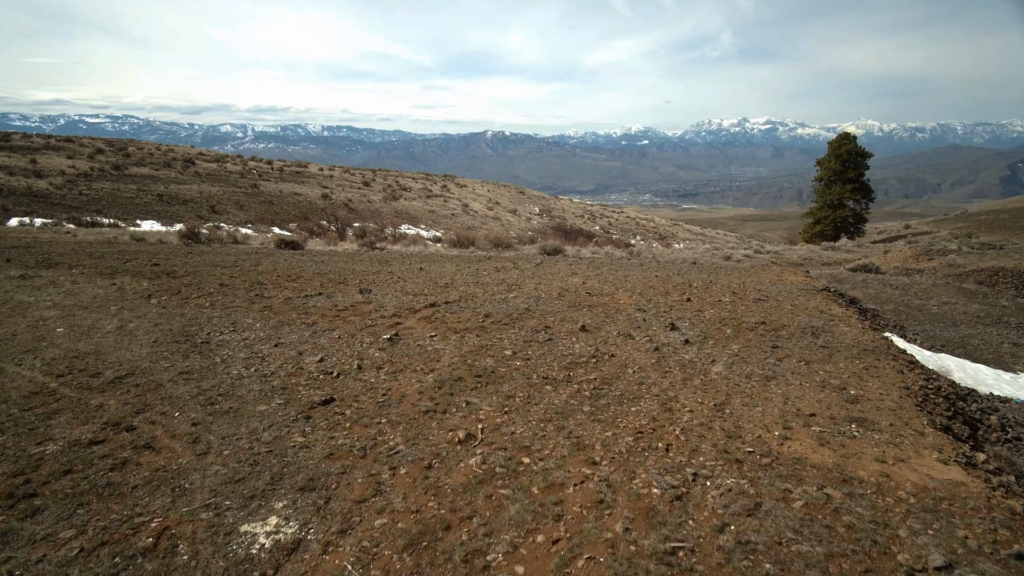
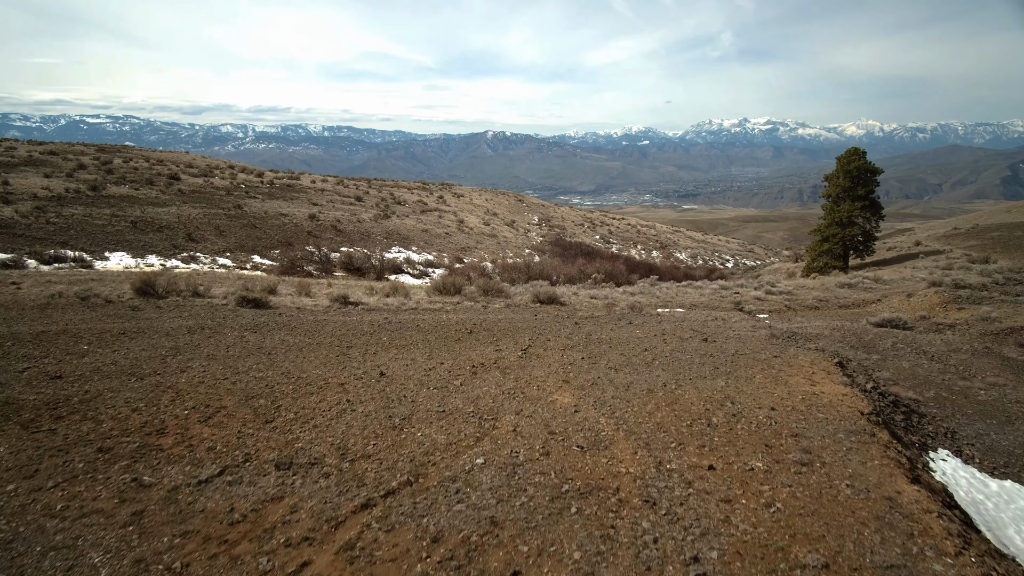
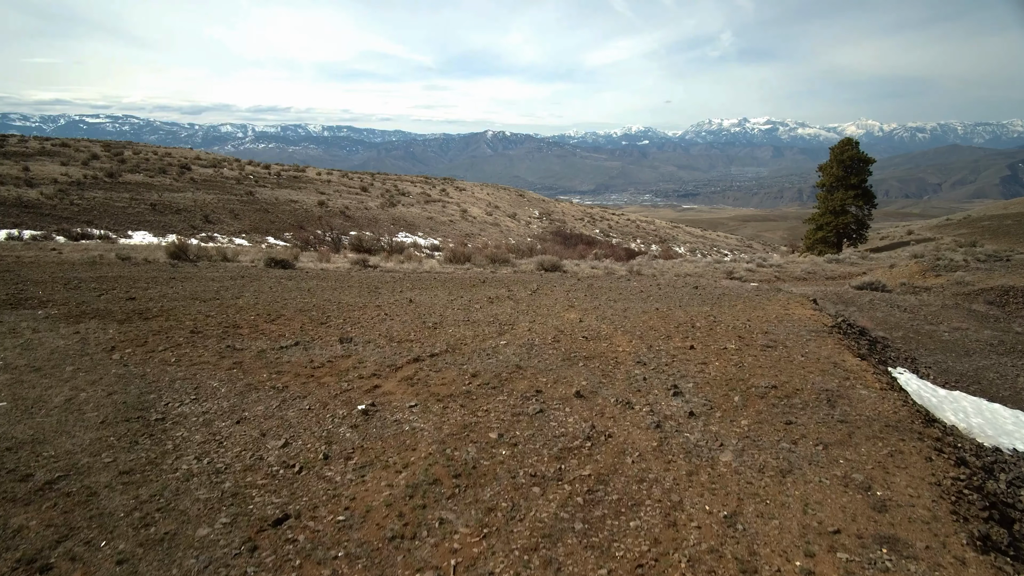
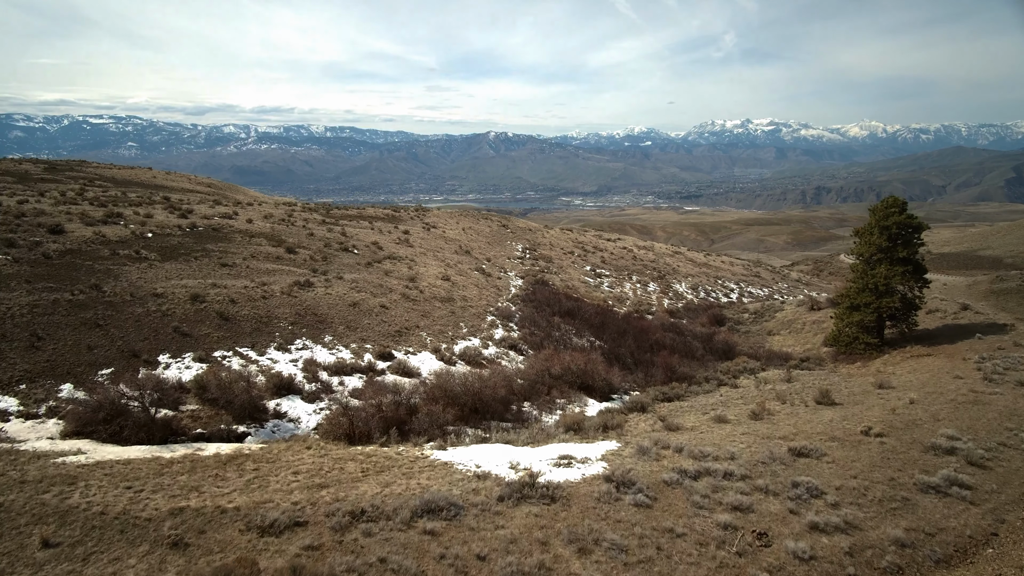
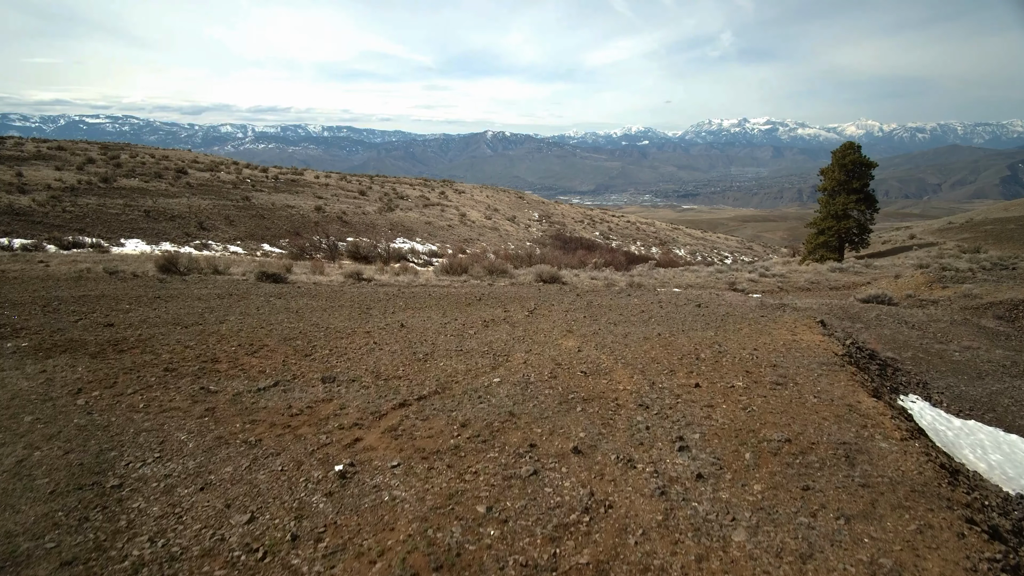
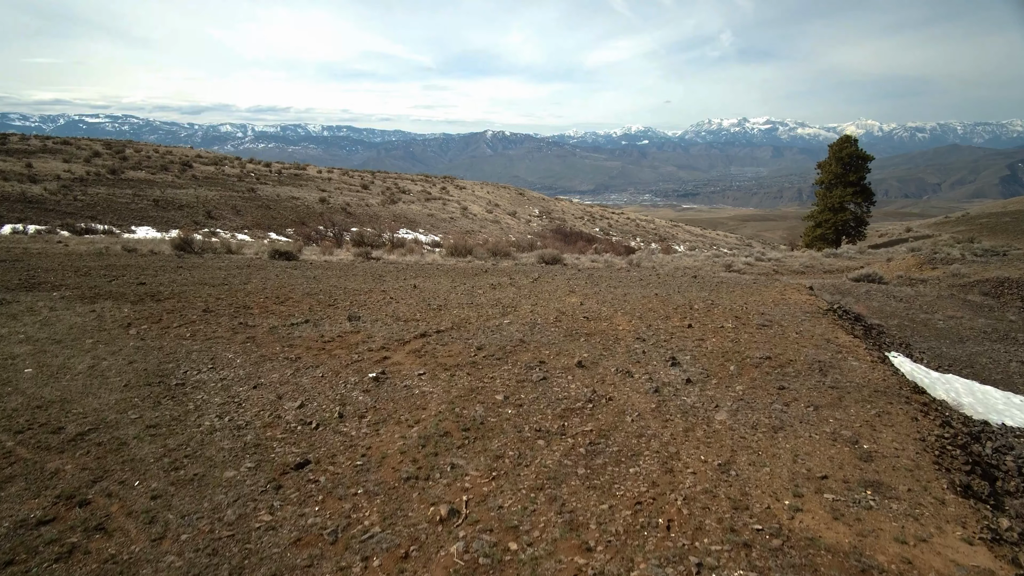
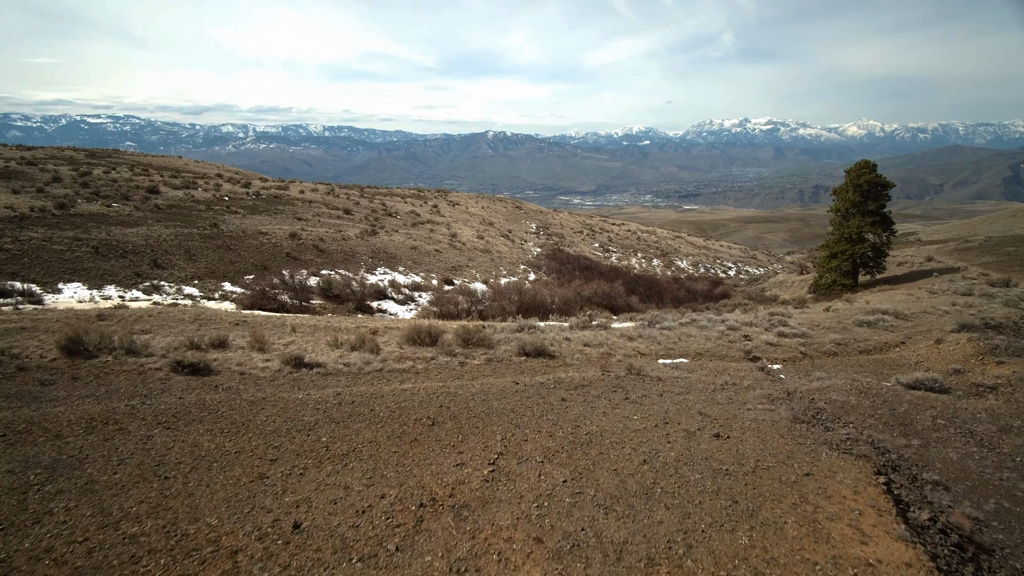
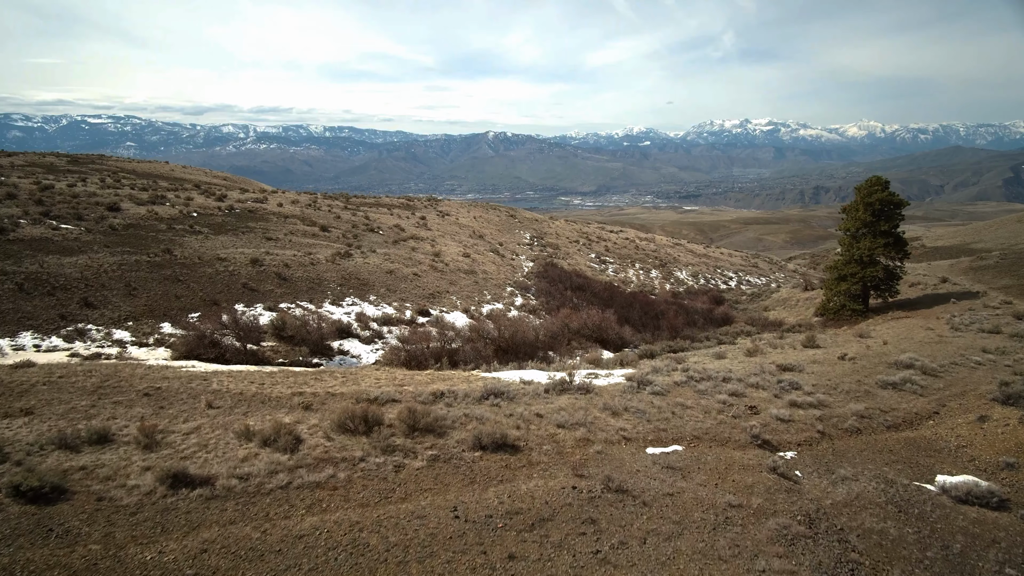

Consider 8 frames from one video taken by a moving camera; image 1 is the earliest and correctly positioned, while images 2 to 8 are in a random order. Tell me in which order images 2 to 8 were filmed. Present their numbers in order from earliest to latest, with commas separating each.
6, 3, 5, 2, 7, 8, 4
